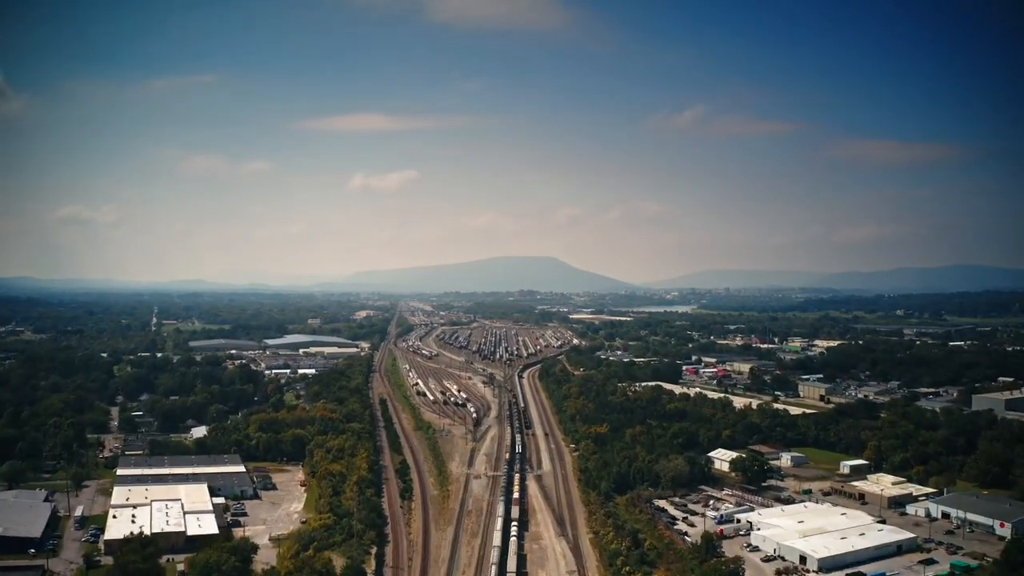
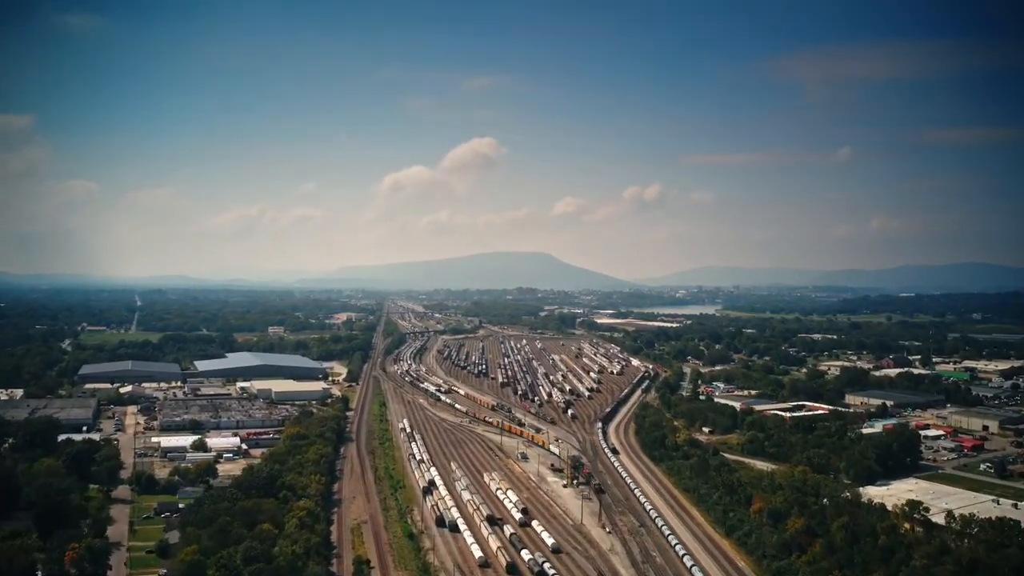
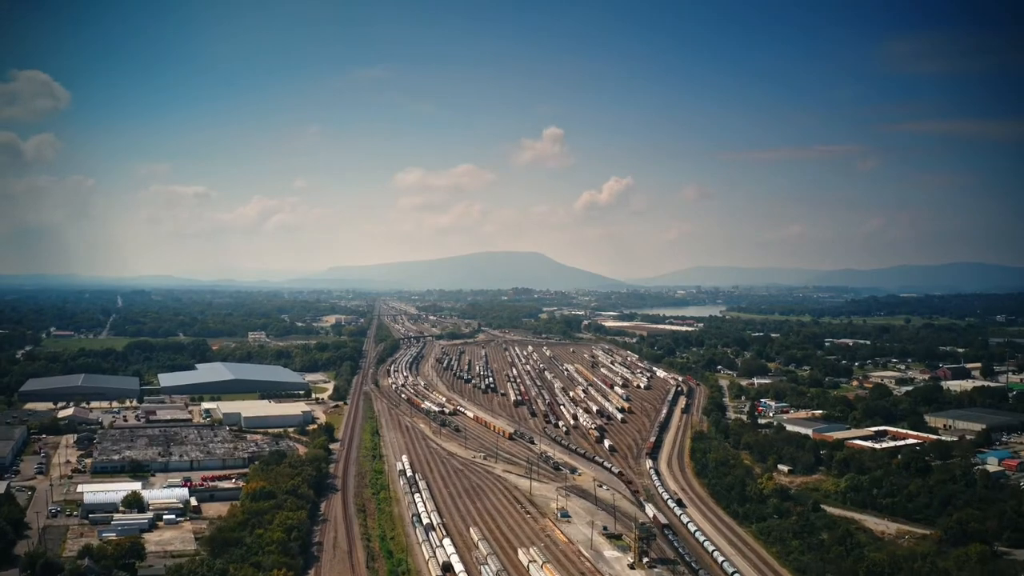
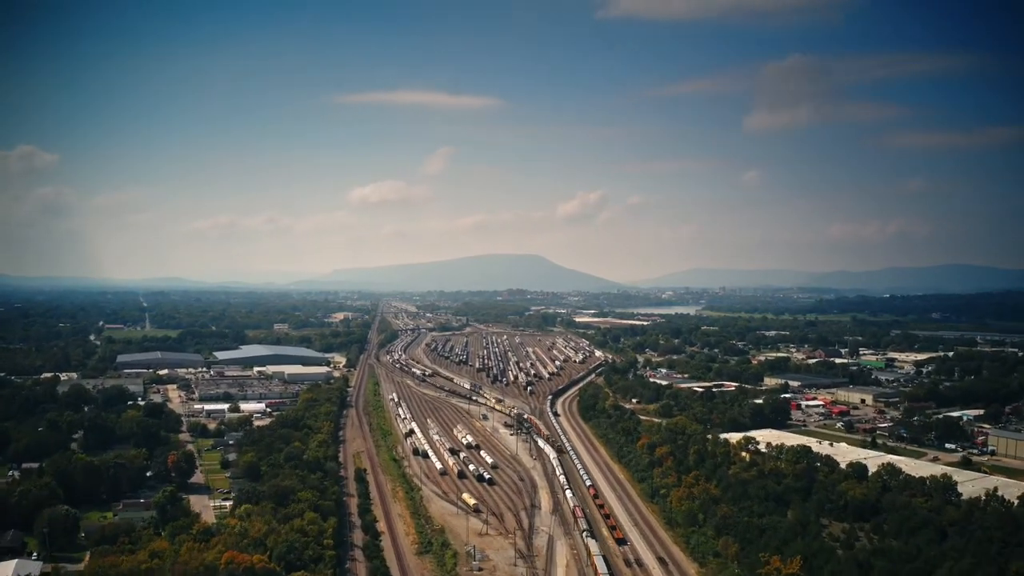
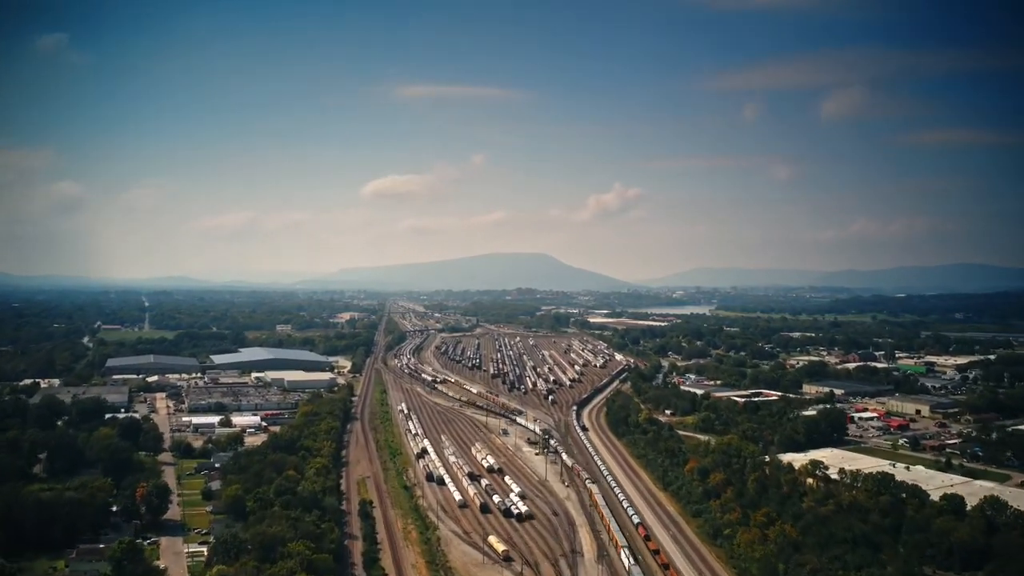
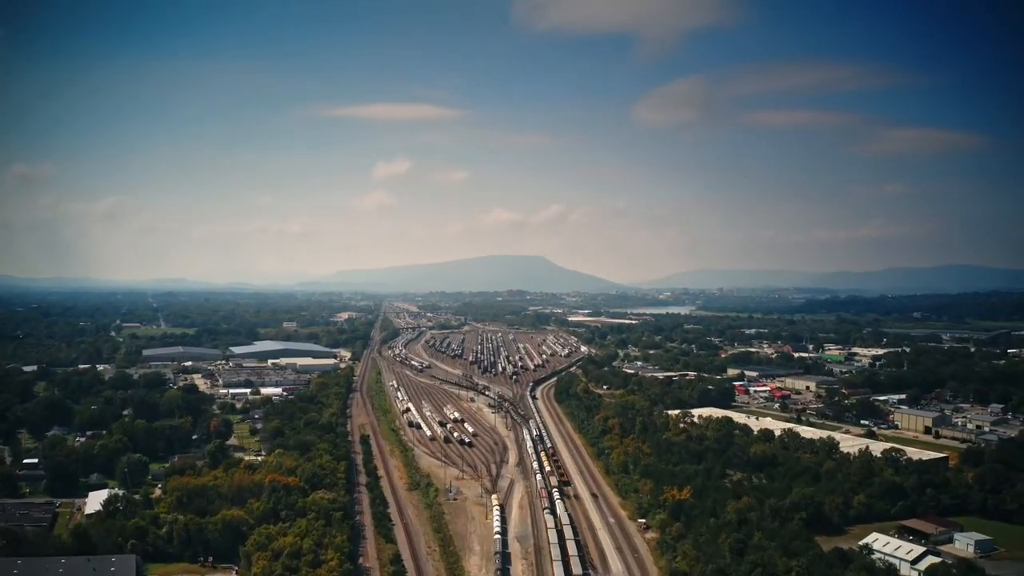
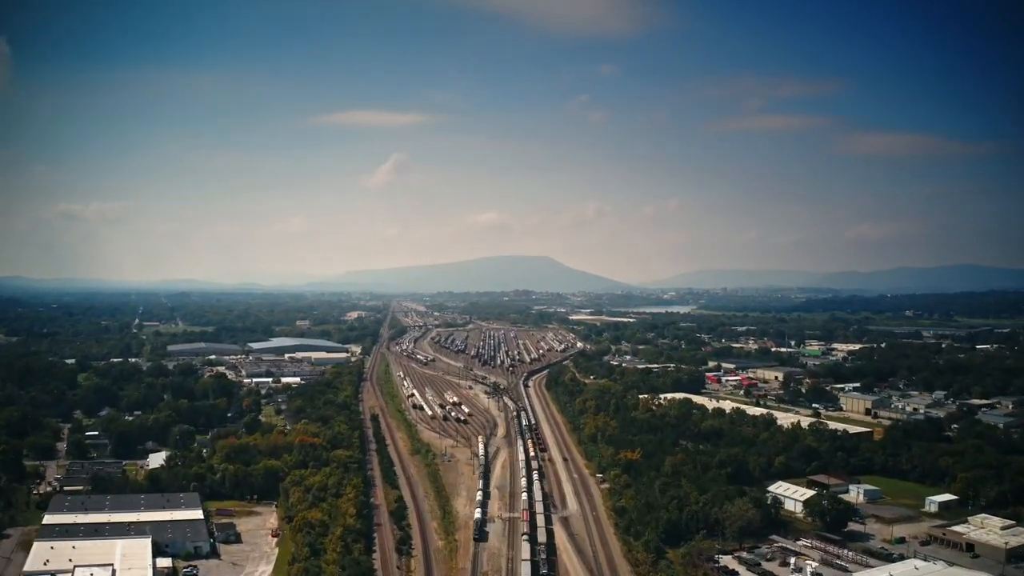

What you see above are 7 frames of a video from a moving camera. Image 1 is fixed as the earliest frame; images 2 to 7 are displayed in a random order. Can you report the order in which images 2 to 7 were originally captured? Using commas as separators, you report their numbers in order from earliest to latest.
7, 6, 4, 5, 2, 3
